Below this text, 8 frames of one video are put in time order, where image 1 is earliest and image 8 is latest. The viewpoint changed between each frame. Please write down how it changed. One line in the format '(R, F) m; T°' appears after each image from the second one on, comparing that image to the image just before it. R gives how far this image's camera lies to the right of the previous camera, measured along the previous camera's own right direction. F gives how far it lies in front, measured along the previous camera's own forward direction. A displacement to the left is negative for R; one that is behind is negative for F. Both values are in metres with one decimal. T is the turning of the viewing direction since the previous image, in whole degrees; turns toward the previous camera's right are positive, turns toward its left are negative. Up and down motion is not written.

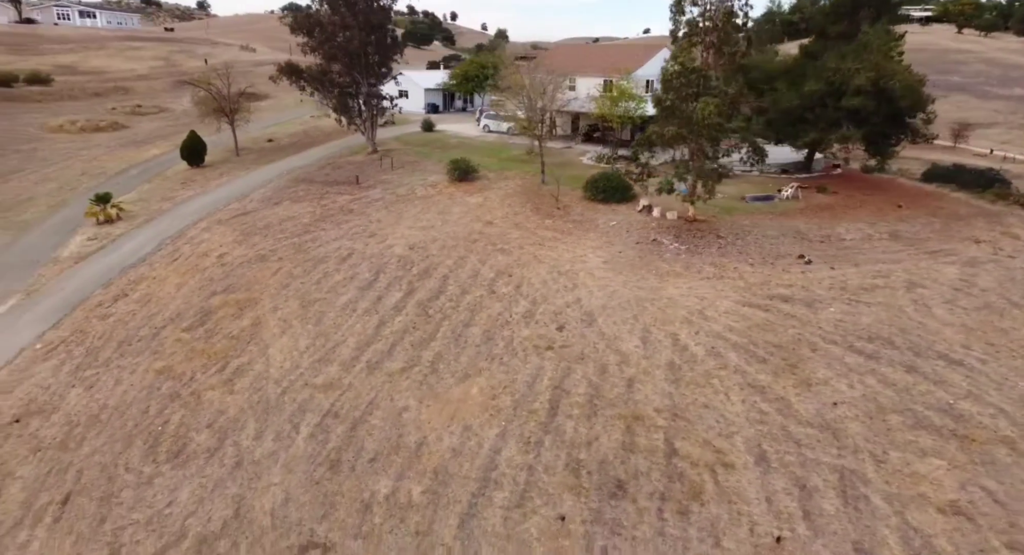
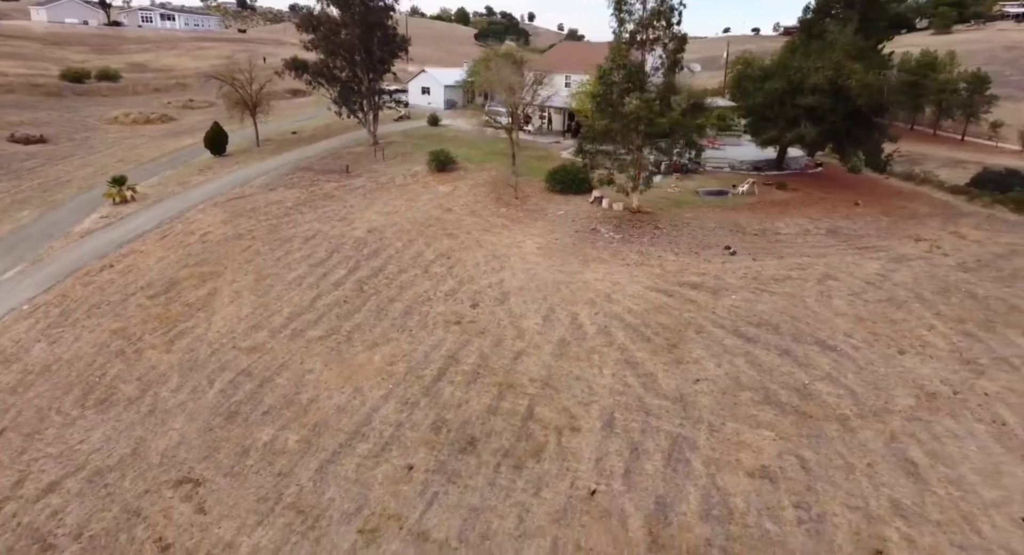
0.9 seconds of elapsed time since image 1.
(+3.0, -0.6) m; -4°
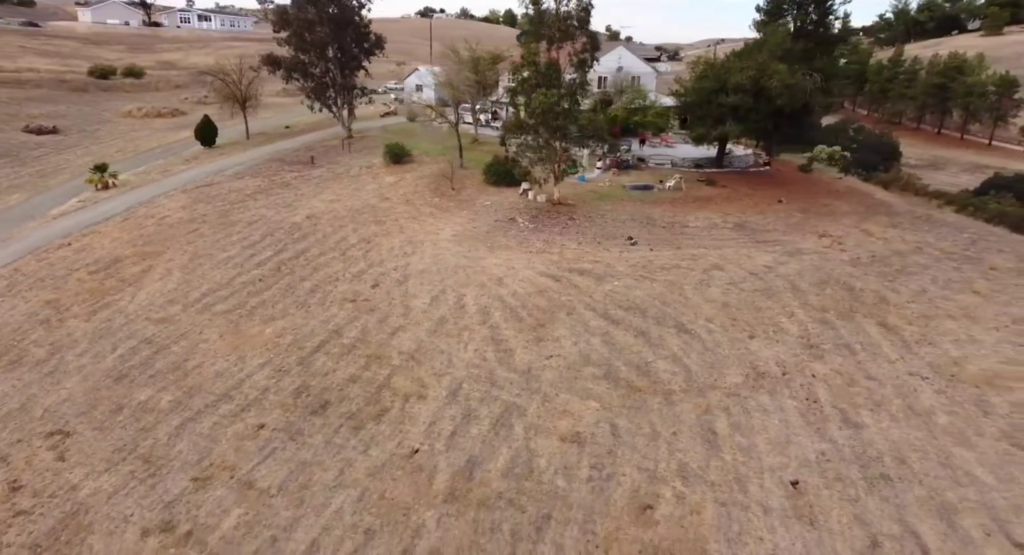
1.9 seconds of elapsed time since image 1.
(+3.0, -0.6) m; -1°
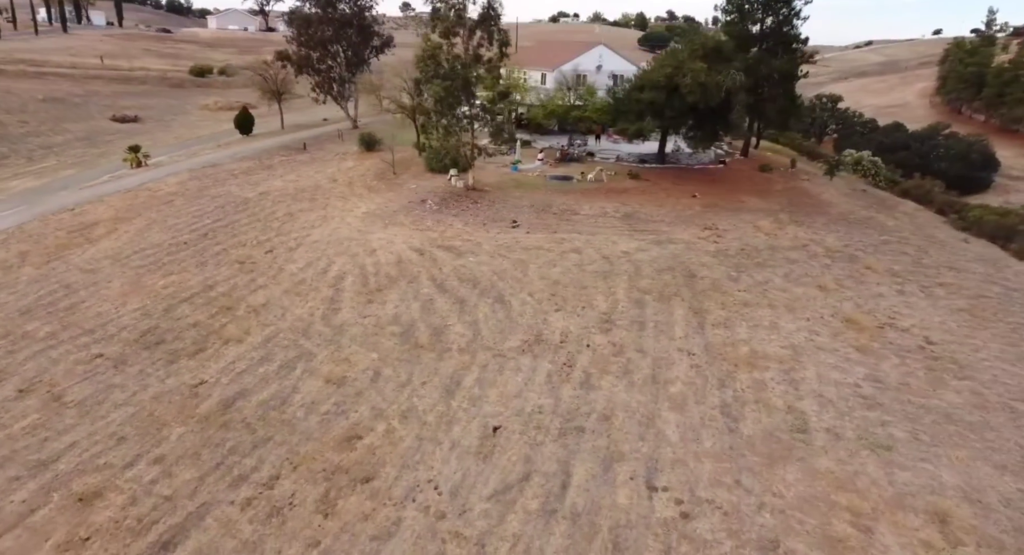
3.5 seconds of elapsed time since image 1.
(+5.2, -0.7) m; -5°
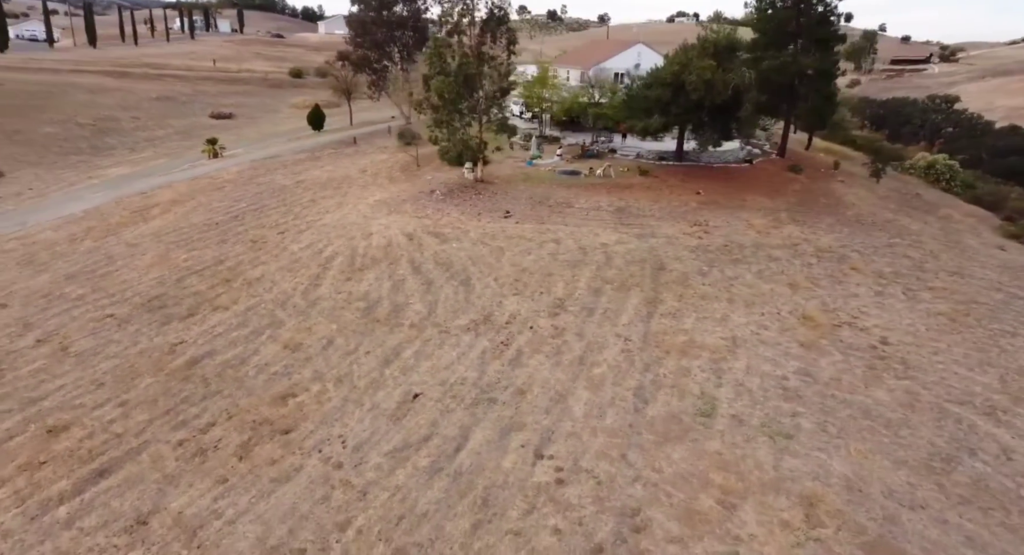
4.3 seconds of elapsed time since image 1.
(+2.4, -0.4) m; -7°
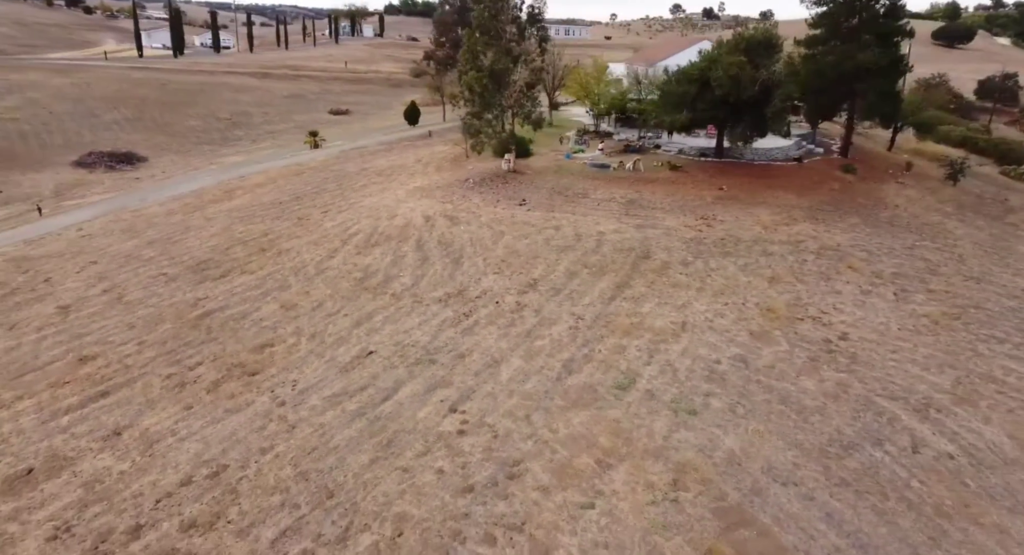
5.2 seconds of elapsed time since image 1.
(+2.7, -0.6) m; -10°
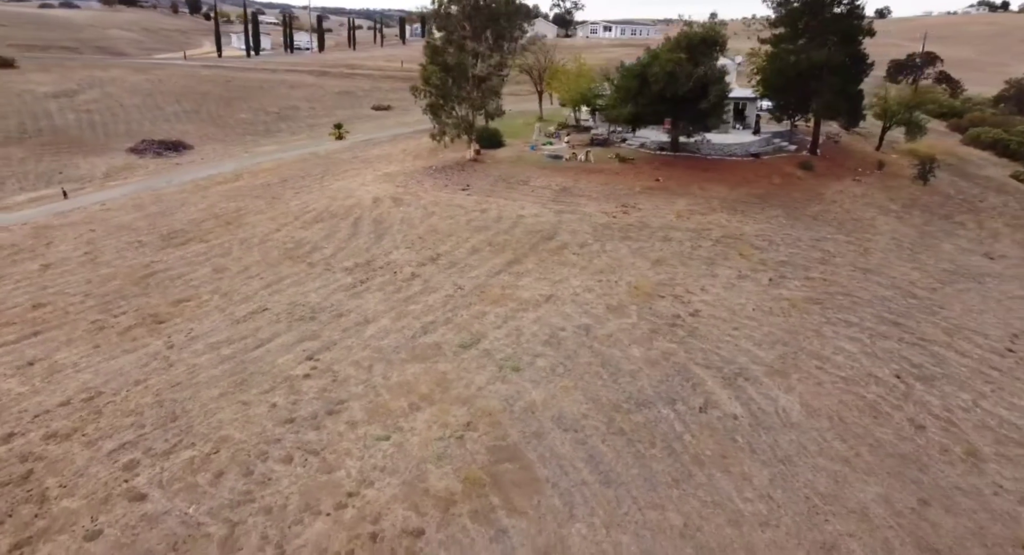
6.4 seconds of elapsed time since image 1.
(+3.3, -0.7) m; -3°
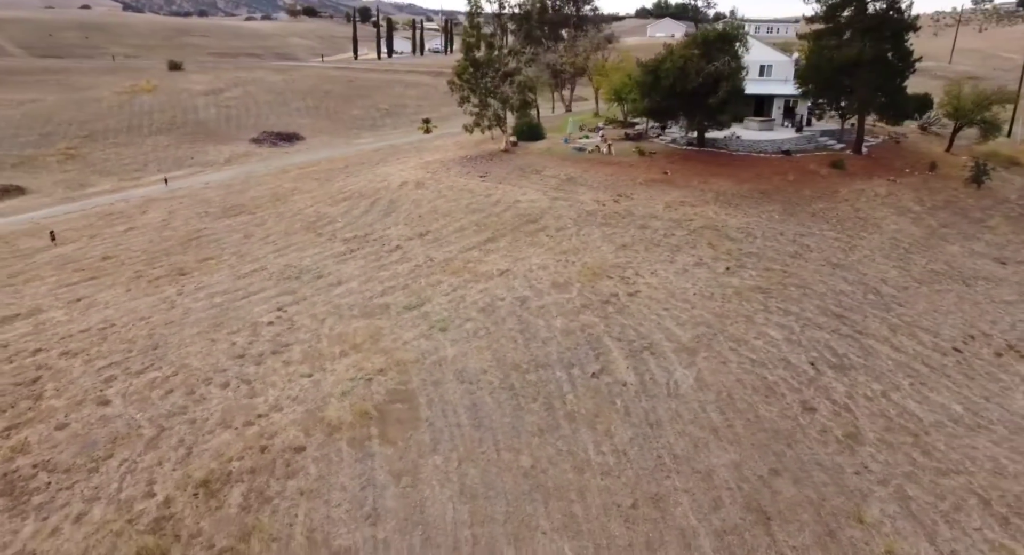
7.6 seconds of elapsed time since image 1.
(+2.8, -0.6) m; -9°
